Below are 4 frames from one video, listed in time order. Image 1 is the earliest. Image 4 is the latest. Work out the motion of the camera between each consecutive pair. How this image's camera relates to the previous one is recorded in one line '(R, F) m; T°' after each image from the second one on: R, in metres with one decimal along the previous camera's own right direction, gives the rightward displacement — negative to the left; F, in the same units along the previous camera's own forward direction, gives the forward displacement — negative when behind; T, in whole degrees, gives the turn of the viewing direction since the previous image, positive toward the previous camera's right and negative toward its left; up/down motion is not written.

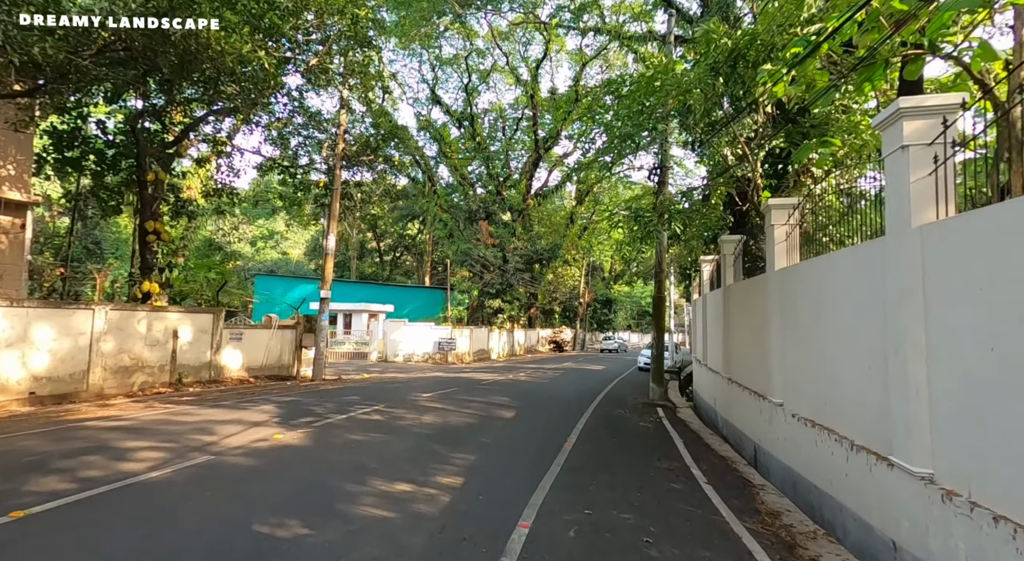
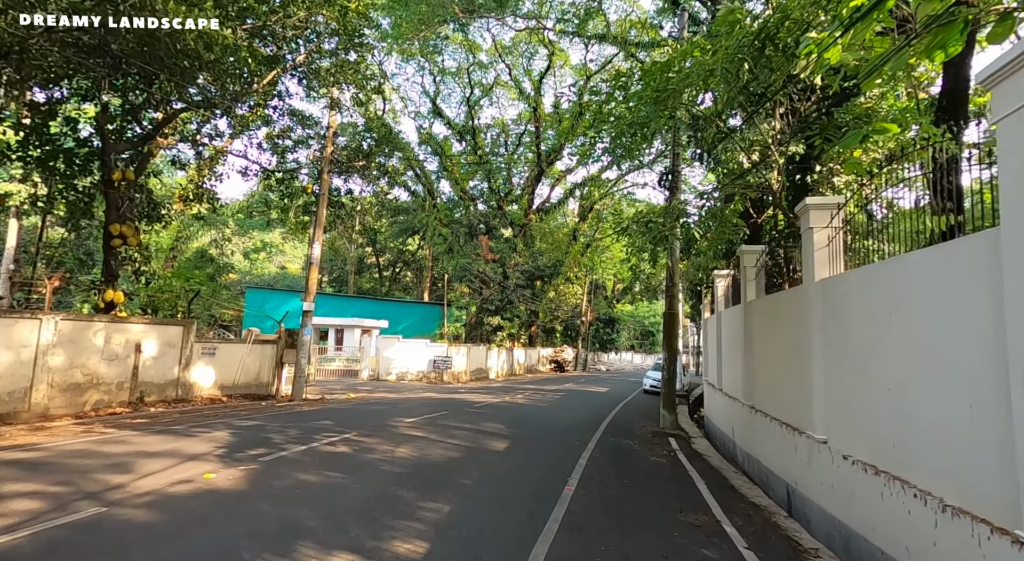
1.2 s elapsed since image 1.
(+0.1, +1.1) m; 0°
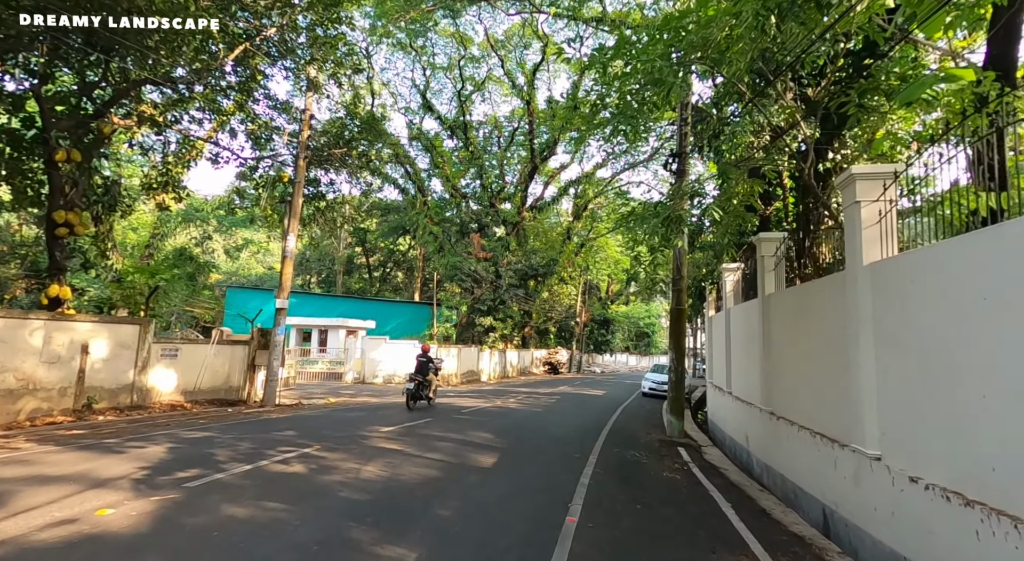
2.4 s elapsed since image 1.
(0.0, +1.1) m; +1°
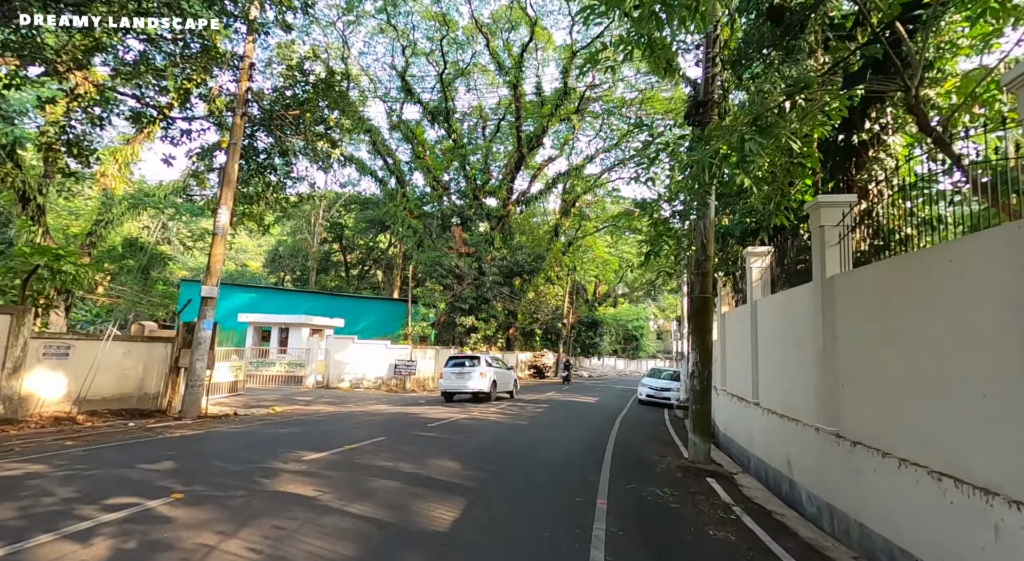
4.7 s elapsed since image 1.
(+0.1, +2.3) m; +1°
